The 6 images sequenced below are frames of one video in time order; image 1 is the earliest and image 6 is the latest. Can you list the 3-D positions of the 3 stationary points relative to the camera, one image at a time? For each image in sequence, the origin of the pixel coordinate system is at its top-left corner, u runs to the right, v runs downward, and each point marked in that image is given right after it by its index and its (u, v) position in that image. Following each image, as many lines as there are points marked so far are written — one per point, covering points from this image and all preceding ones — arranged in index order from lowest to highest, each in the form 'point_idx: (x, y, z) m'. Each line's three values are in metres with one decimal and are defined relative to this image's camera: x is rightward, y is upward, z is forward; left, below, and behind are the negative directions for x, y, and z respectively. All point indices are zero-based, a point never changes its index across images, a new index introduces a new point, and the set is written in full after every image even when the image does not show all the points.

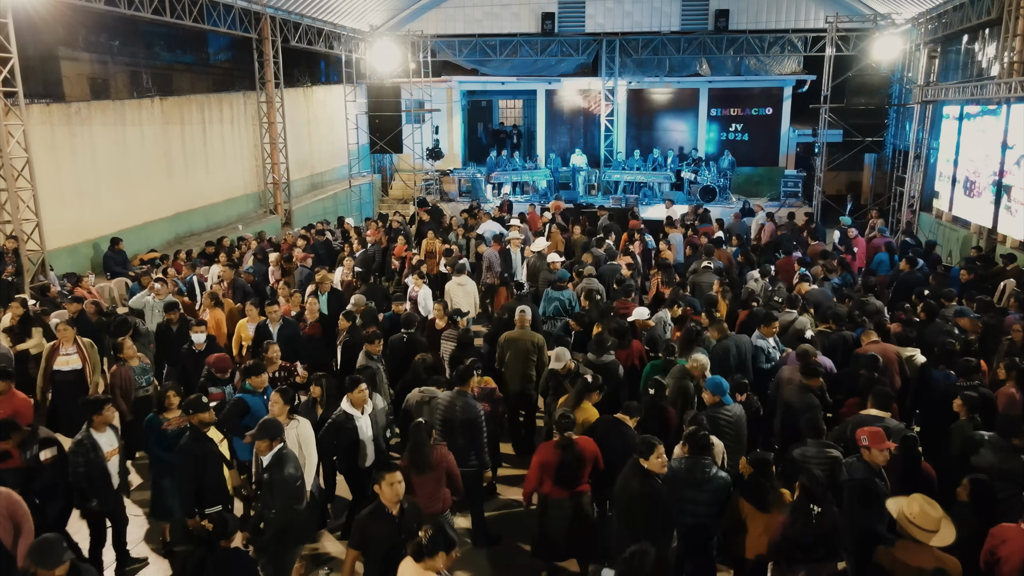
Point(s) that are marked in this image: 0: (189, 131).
0: (-6.5, +3.2, +13.2) m
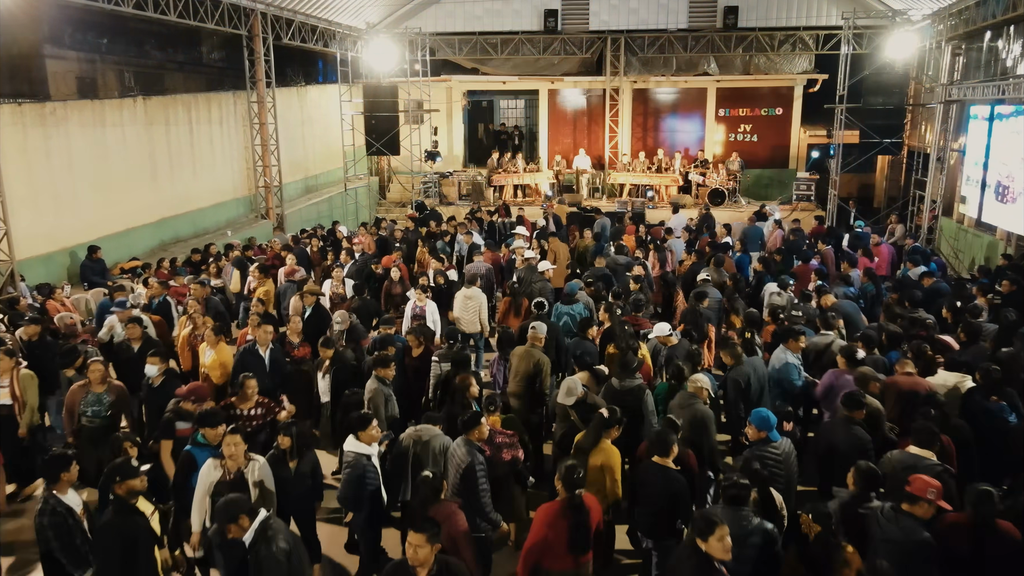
0: (-6.5, +3.0, +12.6) m
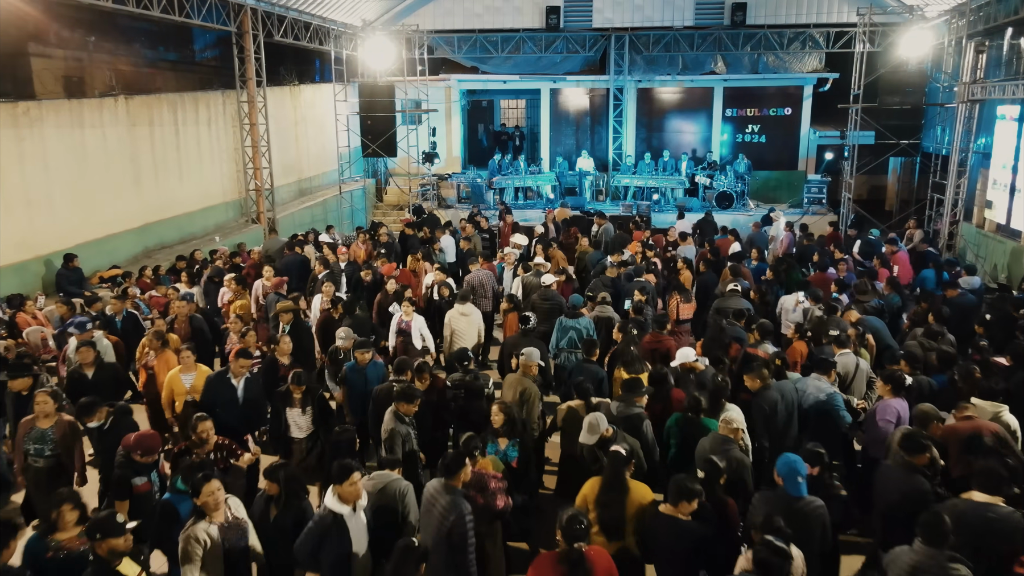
0: (-6.4, +2.8, +12.0) m
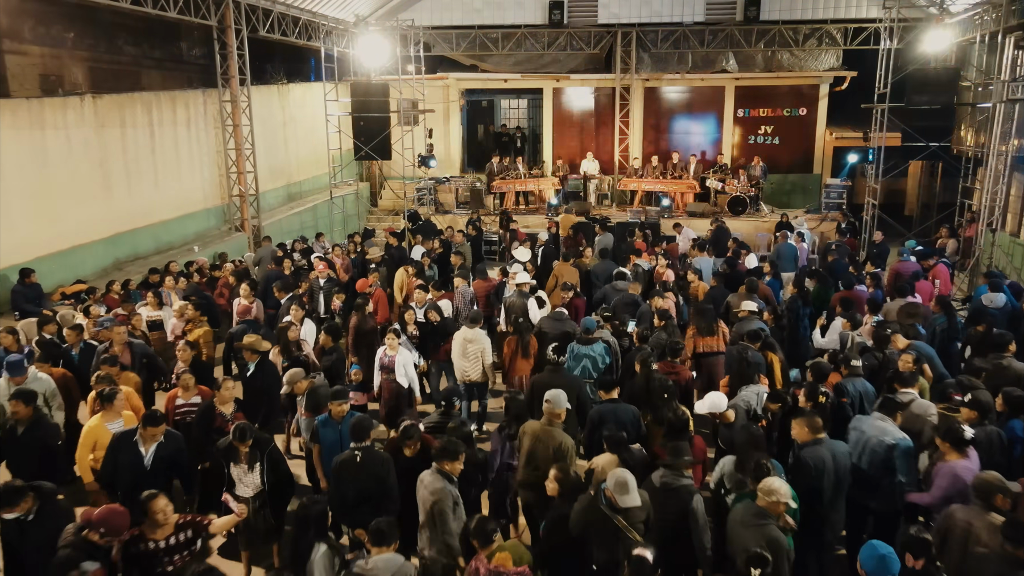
0: (-6.4, +2.6, +11.1) m
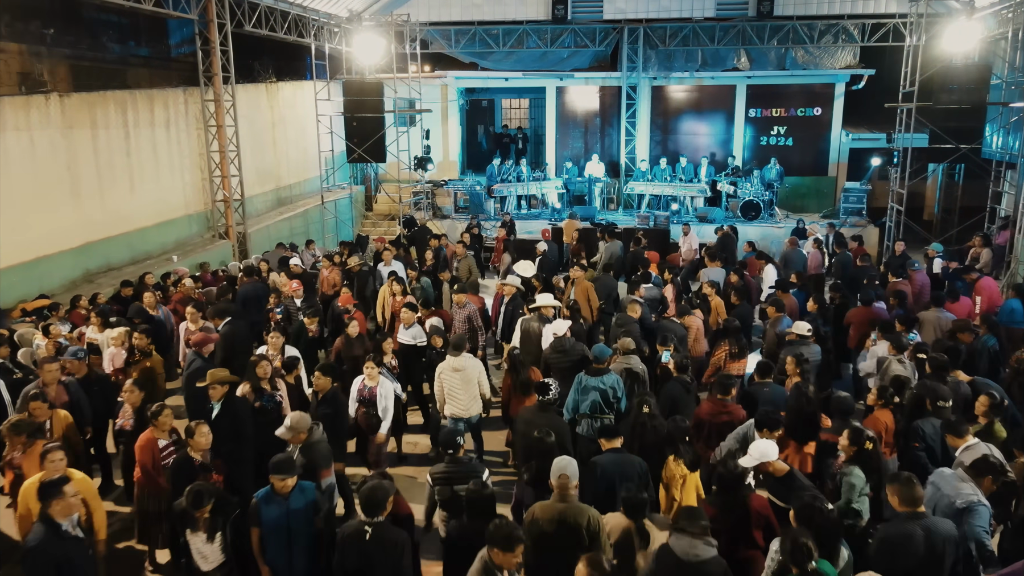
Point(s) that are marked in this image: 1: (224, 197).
0: (-6.4, +2.4, +10.3) m
1: (-5.4, +1.7, +12.3) m
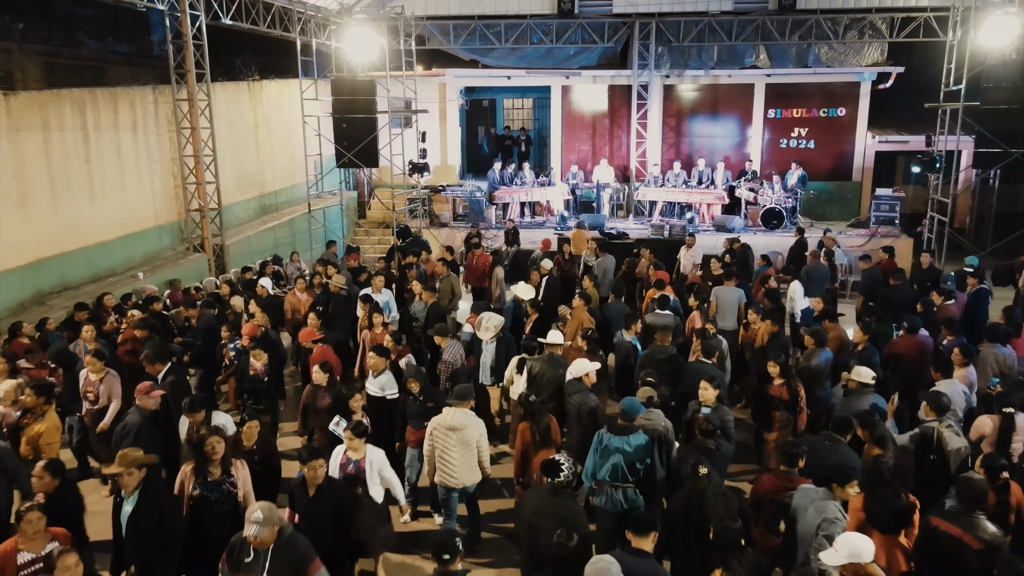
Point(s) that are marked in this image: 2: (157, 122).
0: (-6.3, +2.1, +9.2) m
1: (-5.3, +1.4, +11.2) m
2: (-5.9, +2.8, +11.0) m
